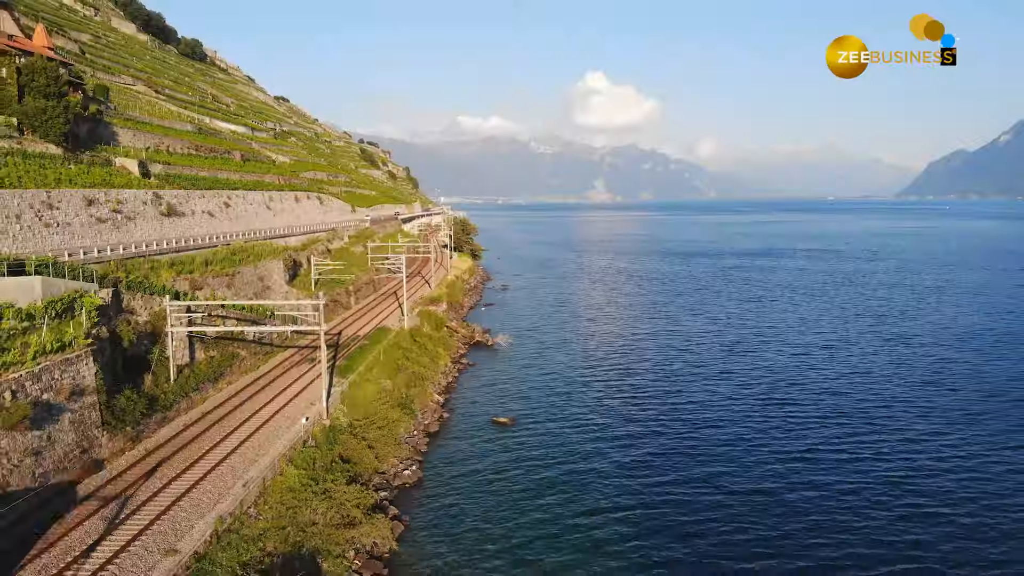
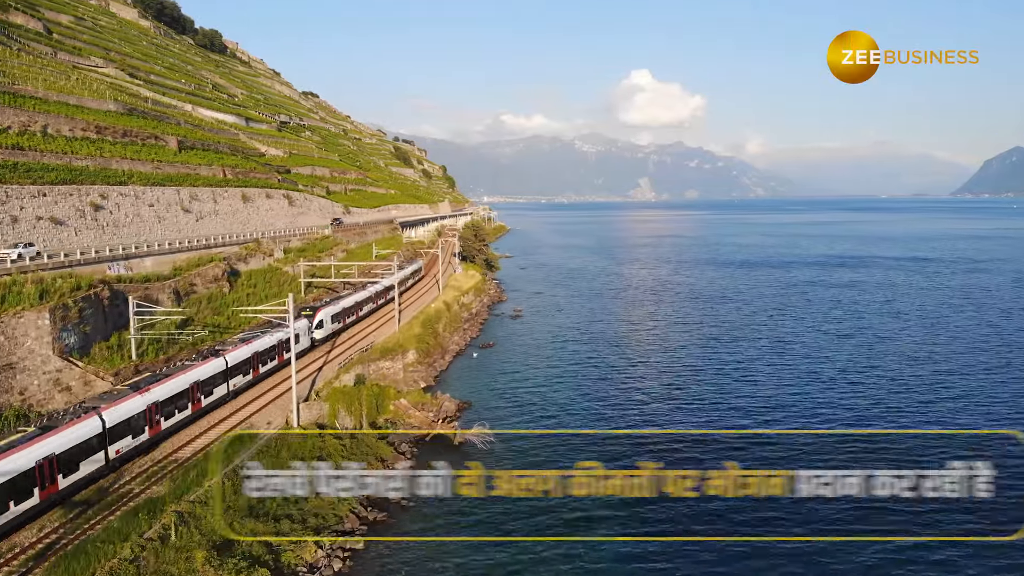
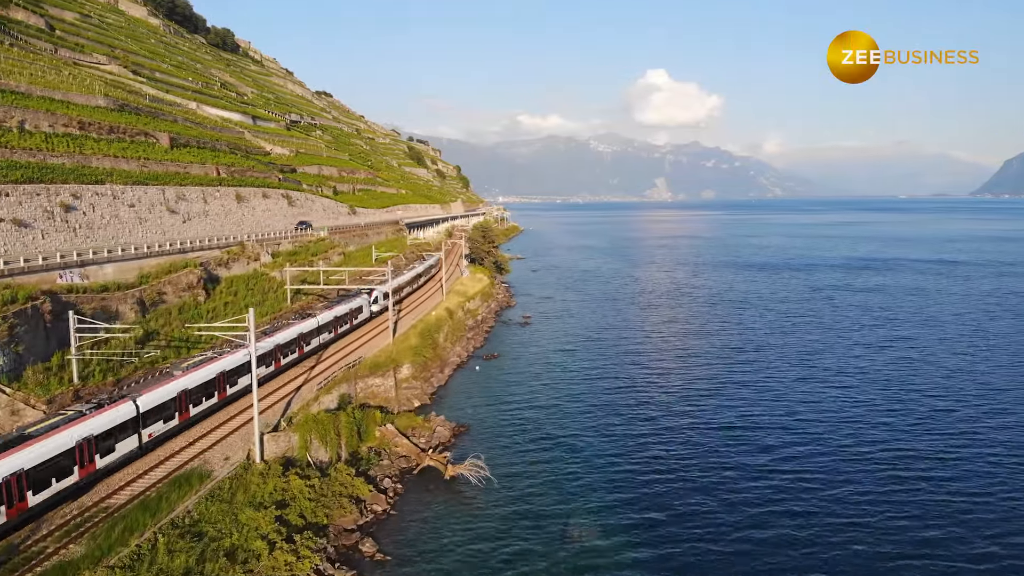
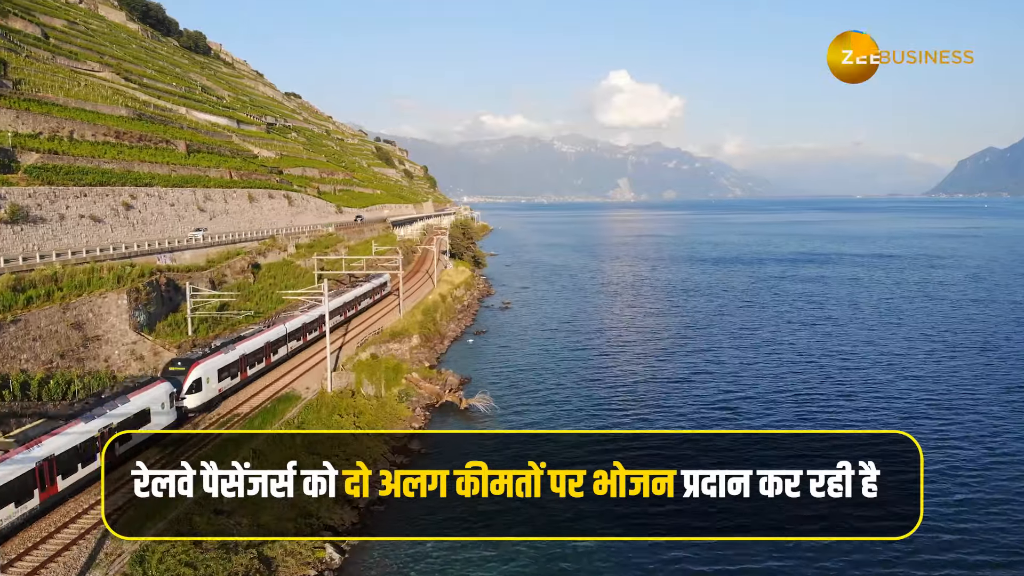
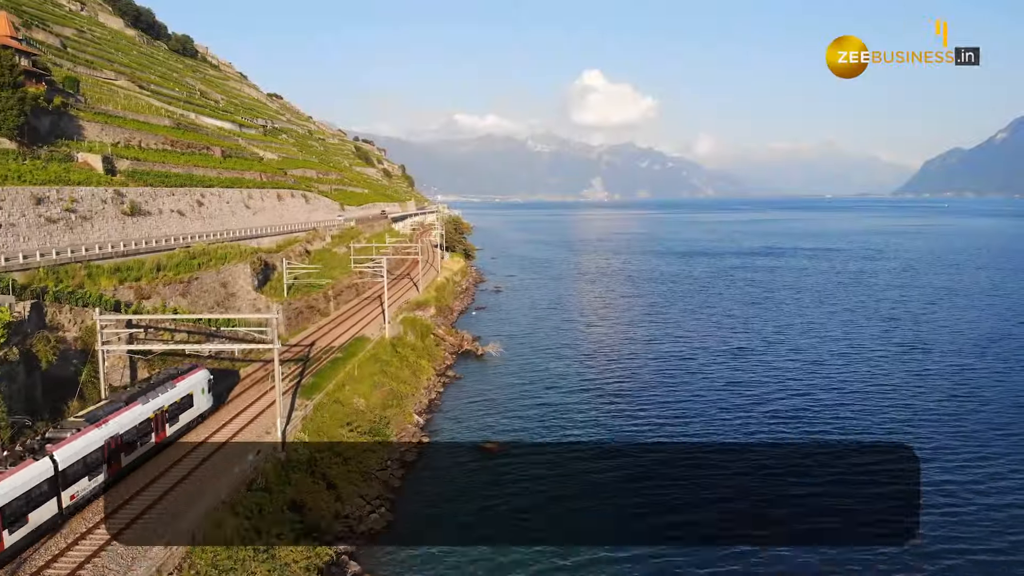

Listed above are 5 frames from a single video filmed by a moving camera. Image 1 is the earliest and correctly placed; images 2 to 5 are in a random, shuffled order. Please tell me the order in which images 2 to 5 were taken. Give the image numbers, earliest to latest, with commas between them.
5, 4, 2, 3
